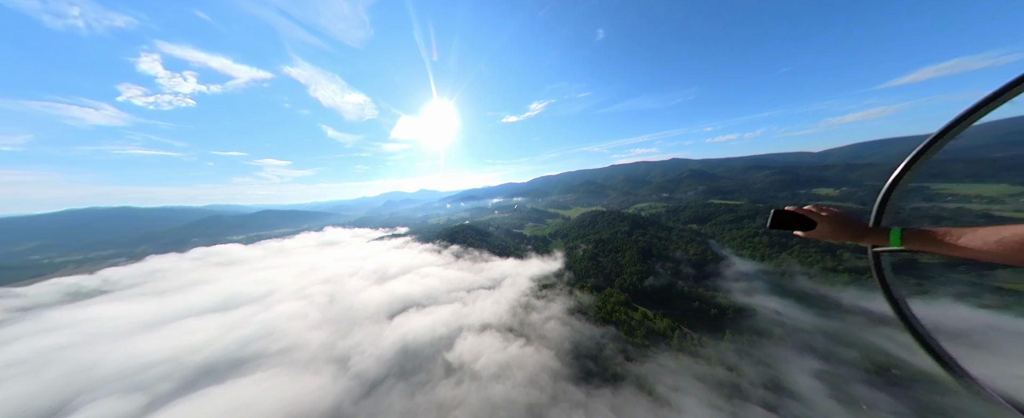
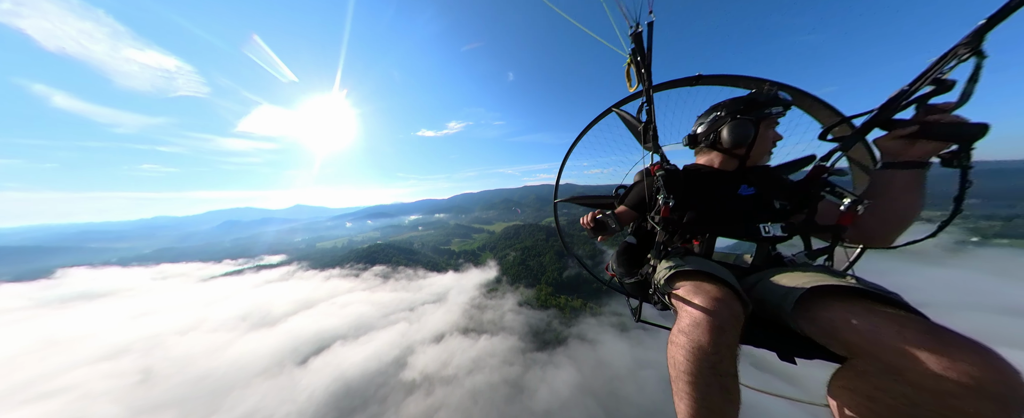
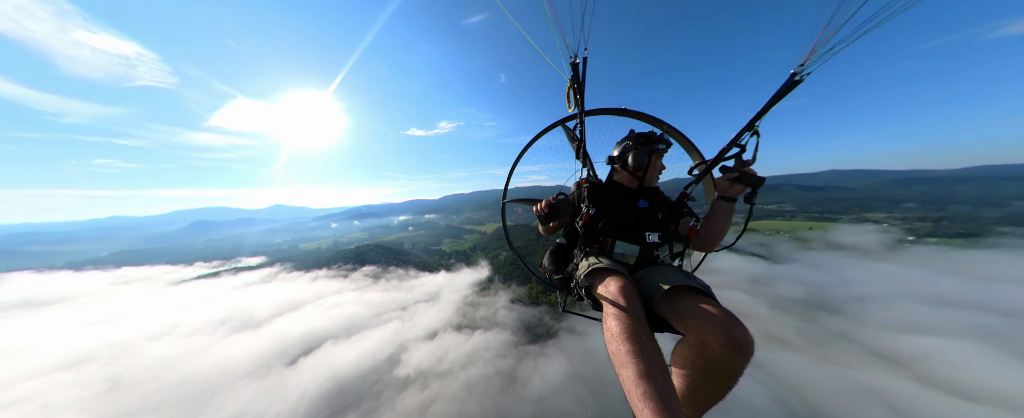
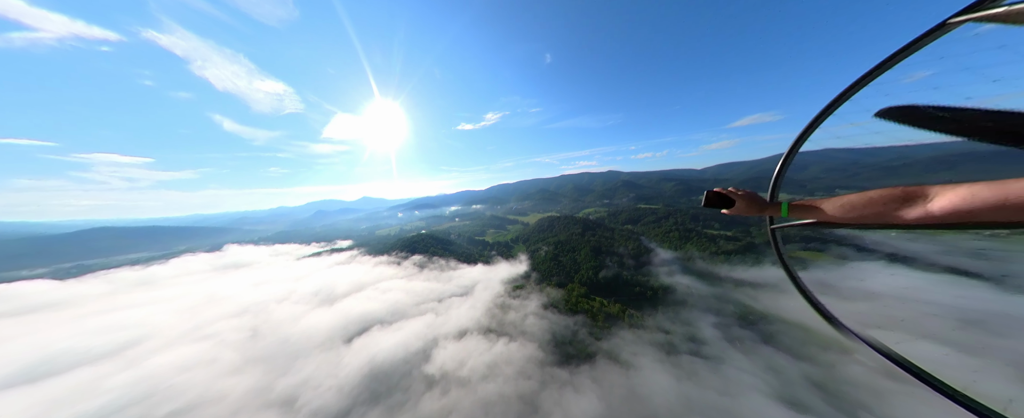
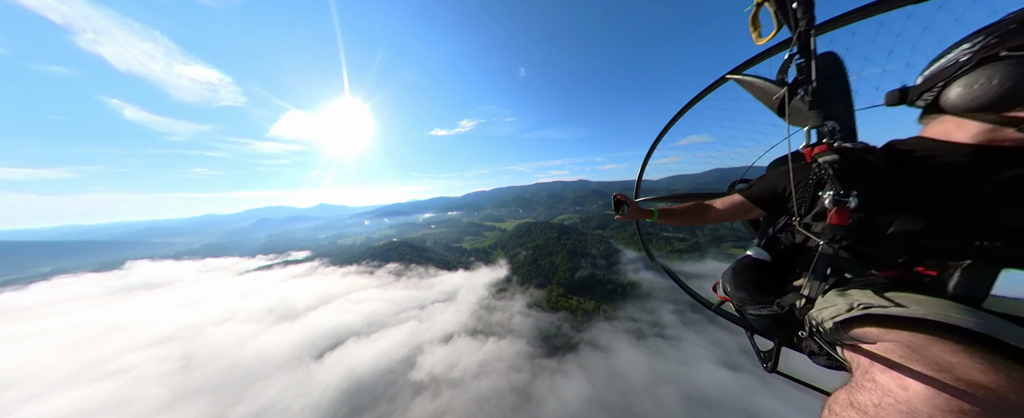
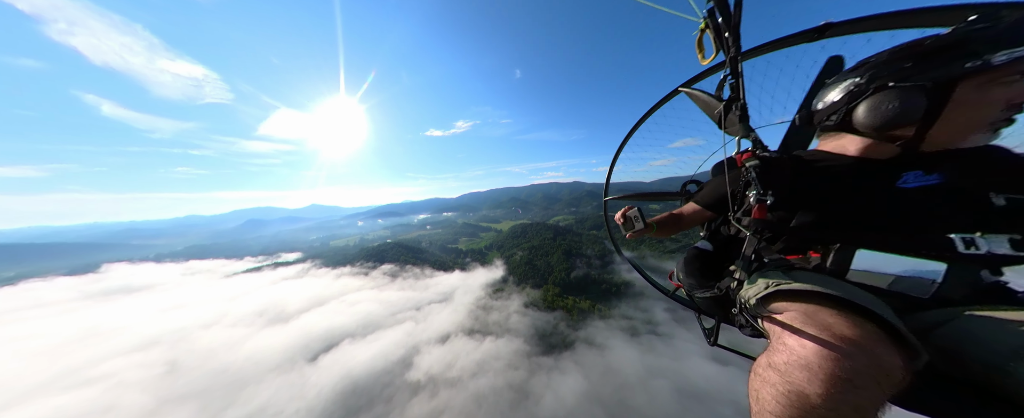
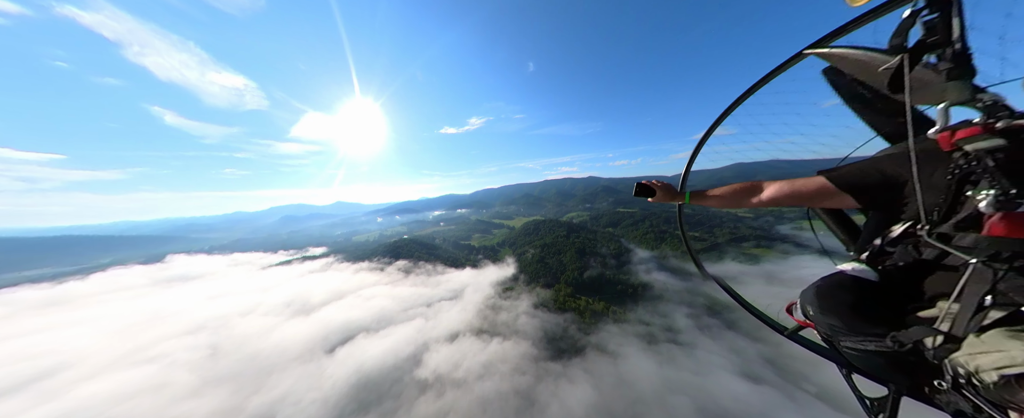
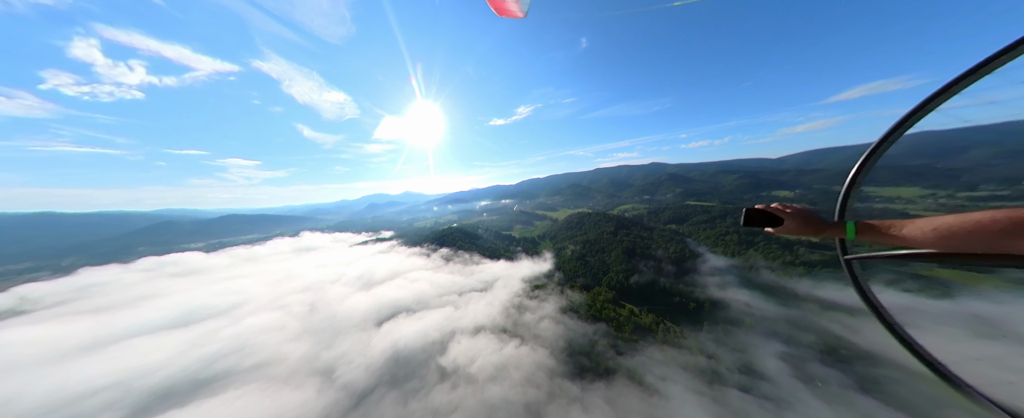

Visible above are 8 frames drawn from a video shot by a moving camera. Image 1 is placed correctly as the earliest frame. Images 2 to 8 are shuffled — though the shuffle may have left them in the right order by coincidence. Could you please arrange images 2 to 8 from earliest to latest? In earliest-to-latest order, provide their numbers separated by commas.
8, 4, 7, 5, 6, 2, 3
